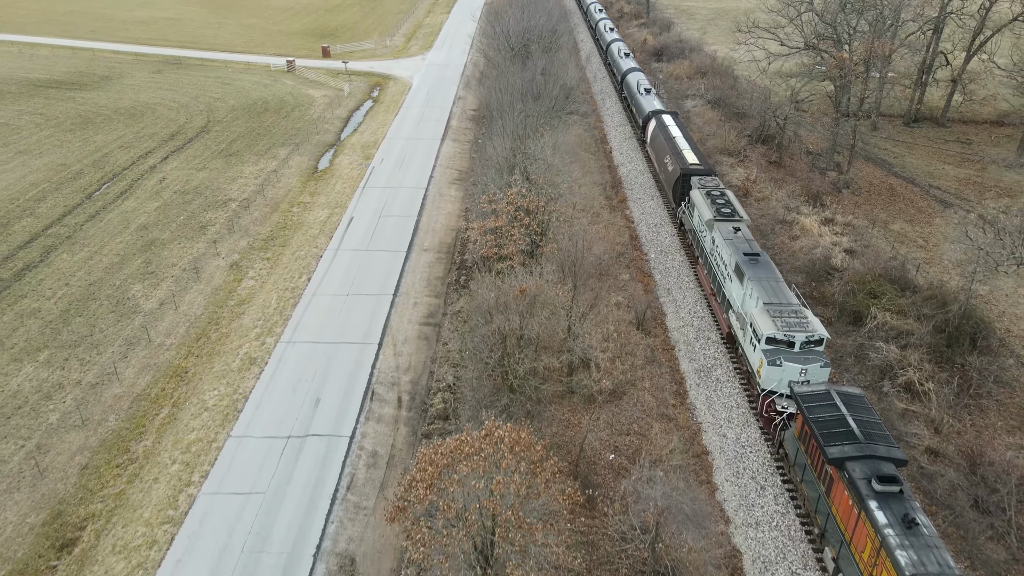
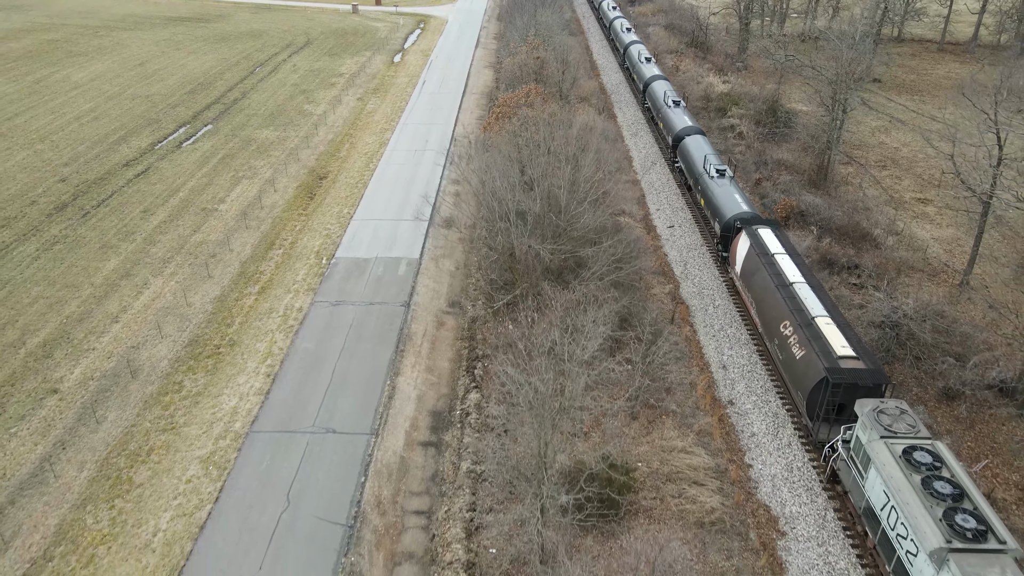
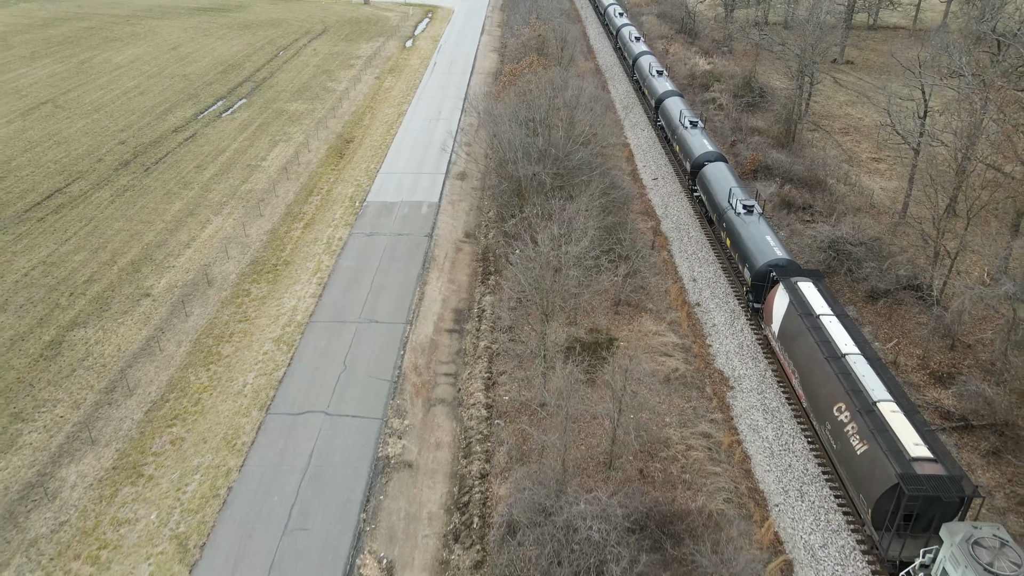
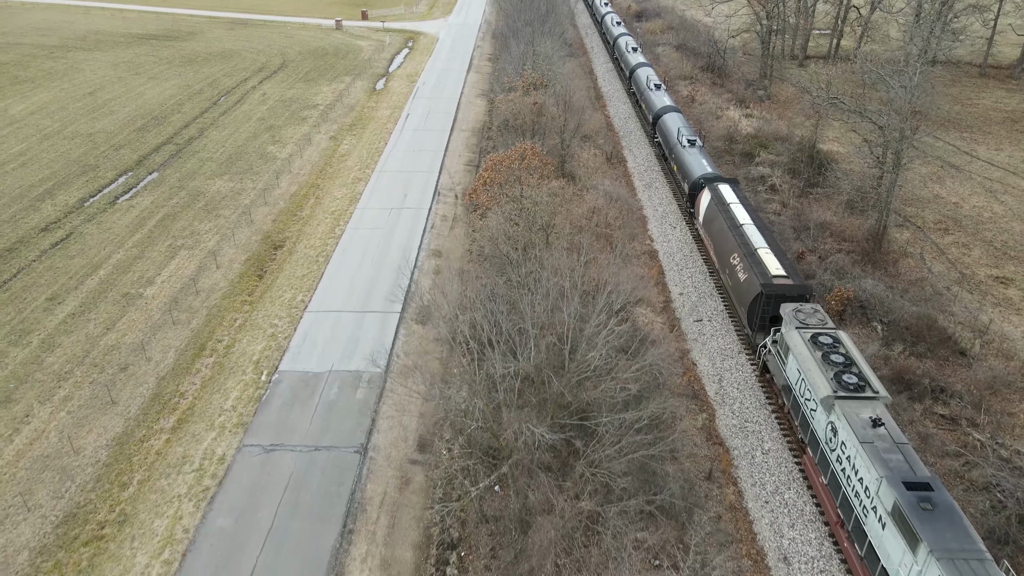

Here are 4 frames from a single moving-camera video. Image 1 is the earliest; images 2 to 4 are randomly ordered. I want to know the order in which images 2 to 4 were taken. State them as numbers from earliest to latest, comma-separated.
4, 2, 3
